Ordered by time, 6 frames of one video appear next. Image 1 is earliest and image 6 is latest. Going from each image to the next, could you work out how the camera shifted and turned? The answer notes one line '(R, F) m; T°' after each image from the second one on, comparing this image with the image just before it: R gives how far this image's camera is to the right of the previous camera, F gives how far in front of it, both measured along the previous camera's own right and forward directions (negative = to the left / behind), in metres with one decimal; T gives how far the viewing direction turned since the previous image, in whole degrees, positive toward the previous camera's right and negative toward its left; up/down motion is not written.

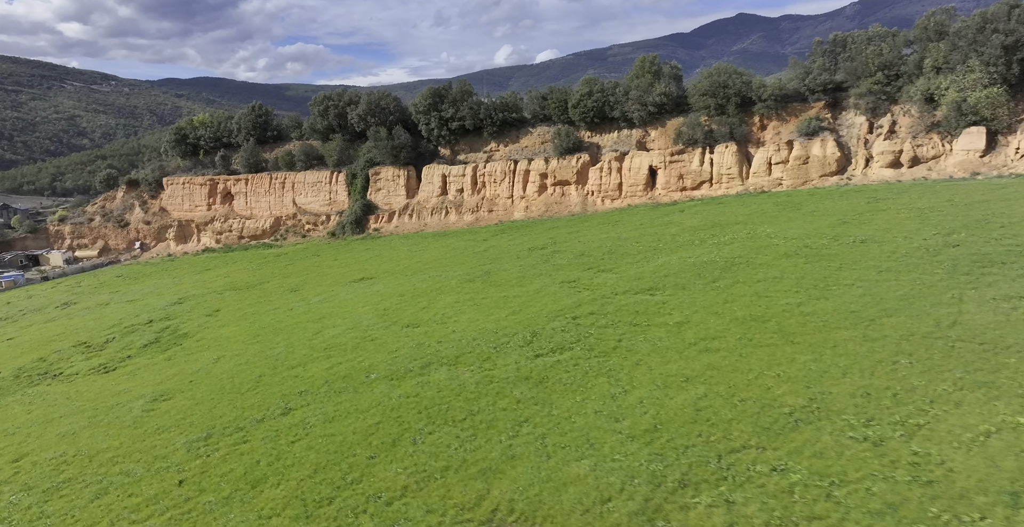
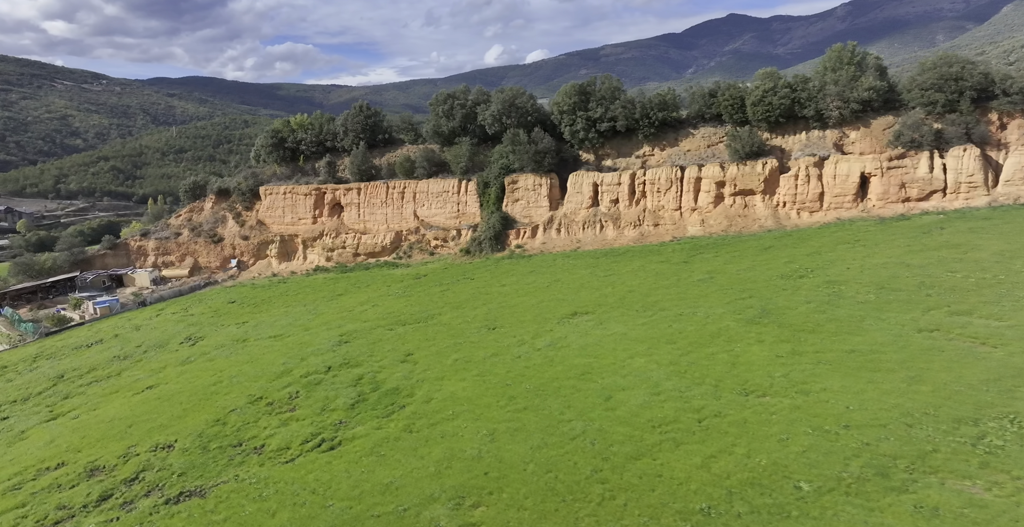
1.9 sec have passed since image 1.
(-9.1, +5.2) m; 0°
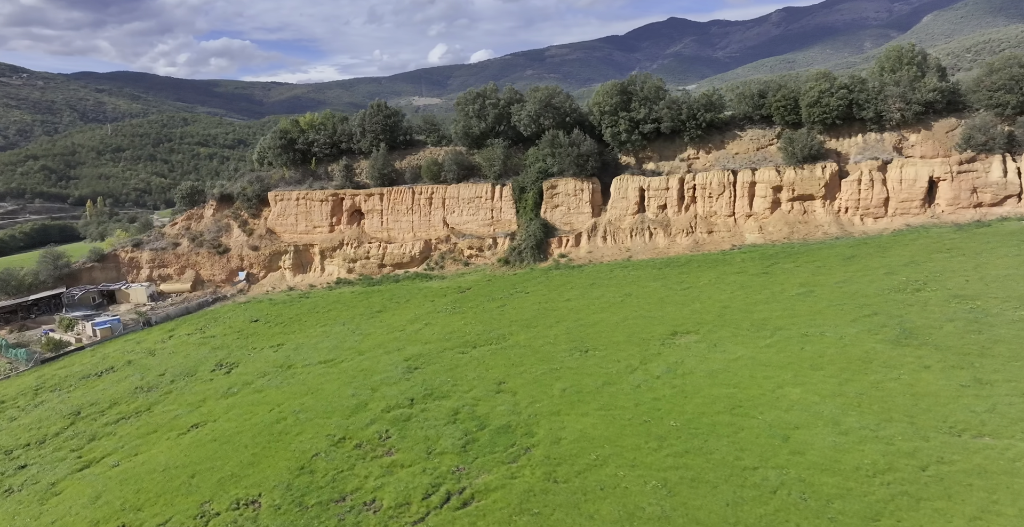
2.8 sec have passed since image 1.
(-5.0, +2.7) m; +4°
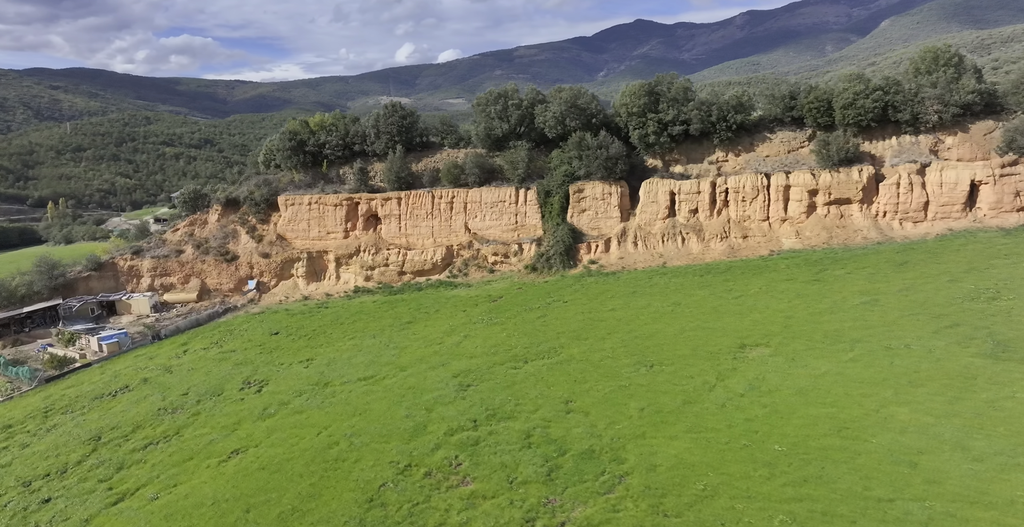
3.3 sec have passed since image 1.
(-2.9, +1.4) m; +2°
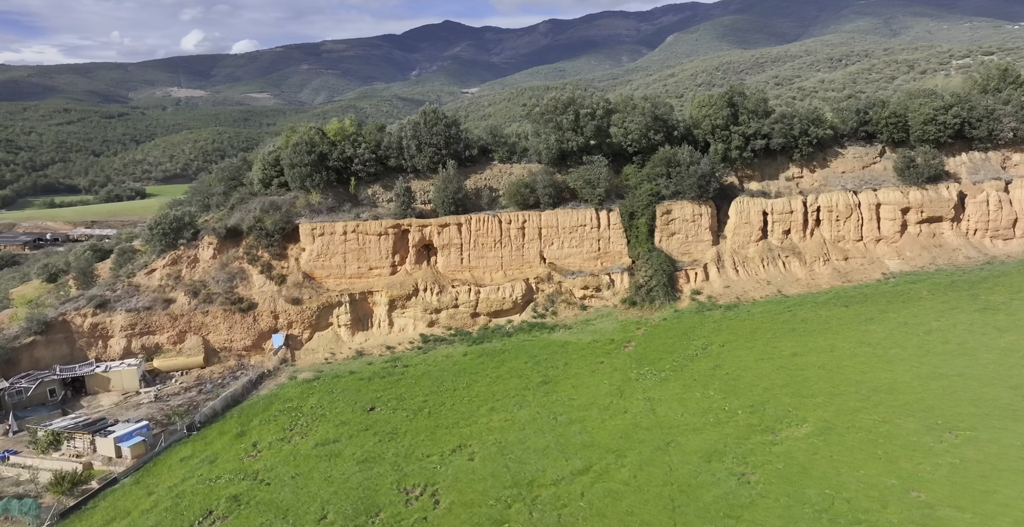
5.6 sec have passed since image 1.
(-12.1, +6.9) m; +14°
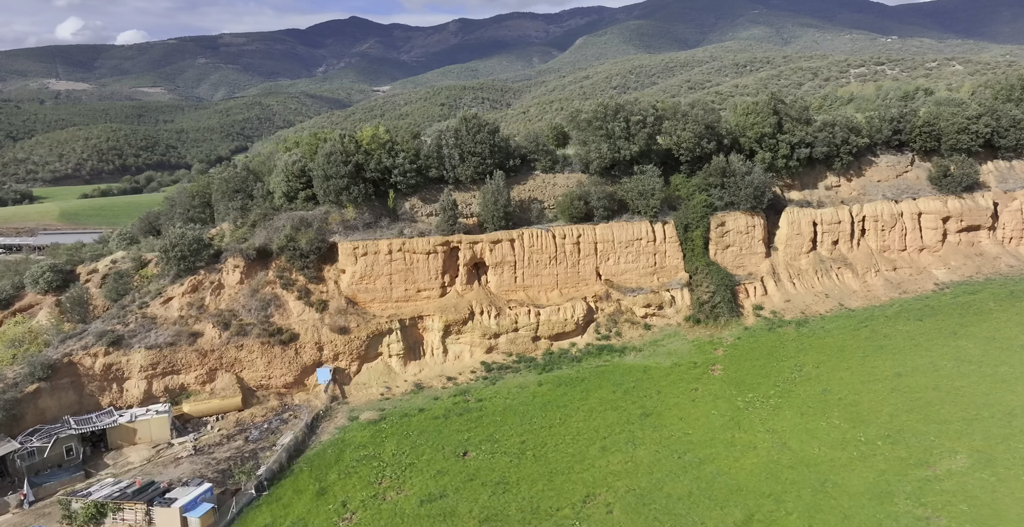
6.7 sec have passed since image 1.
(-6.1, +2.7) m; +7°
